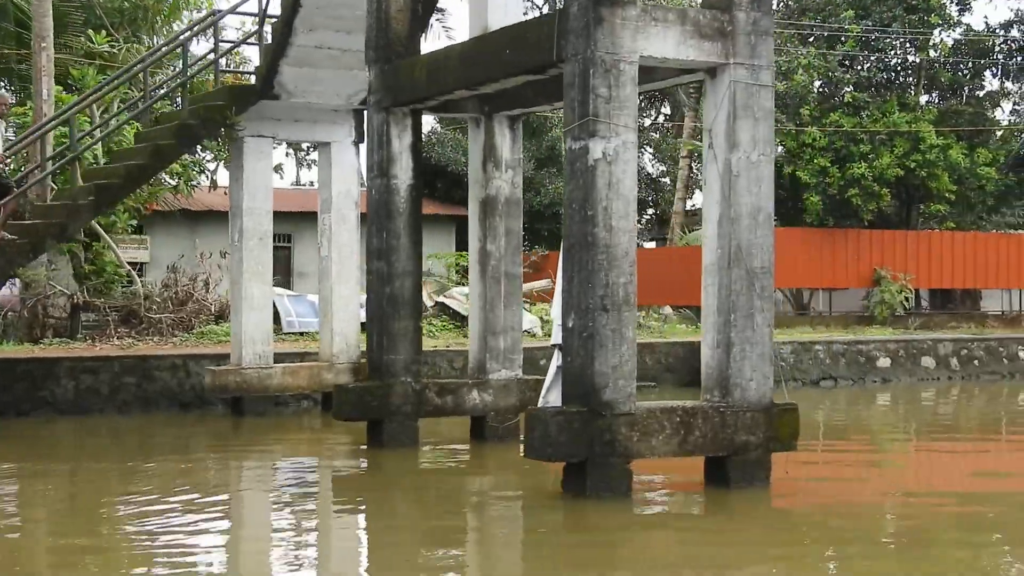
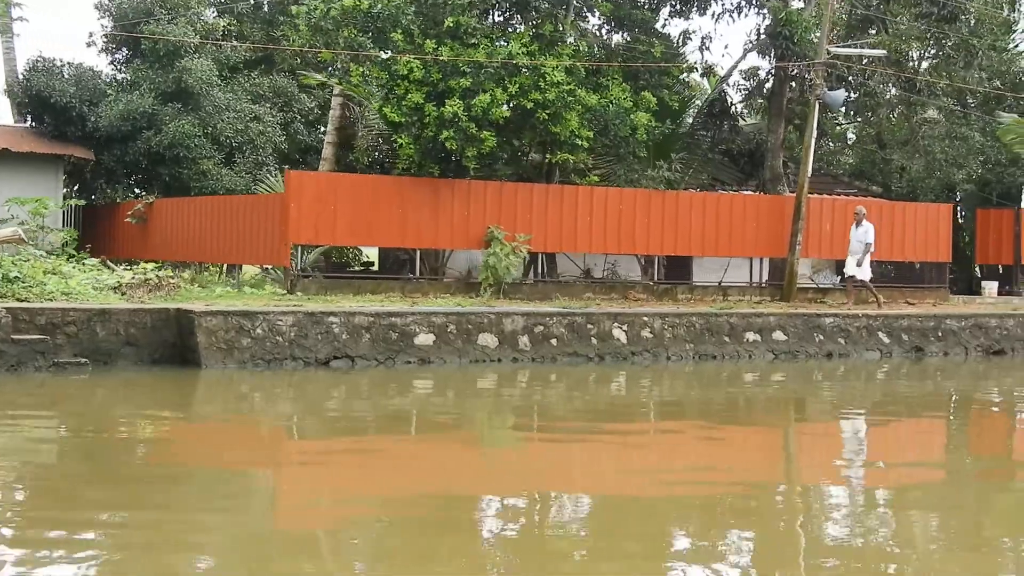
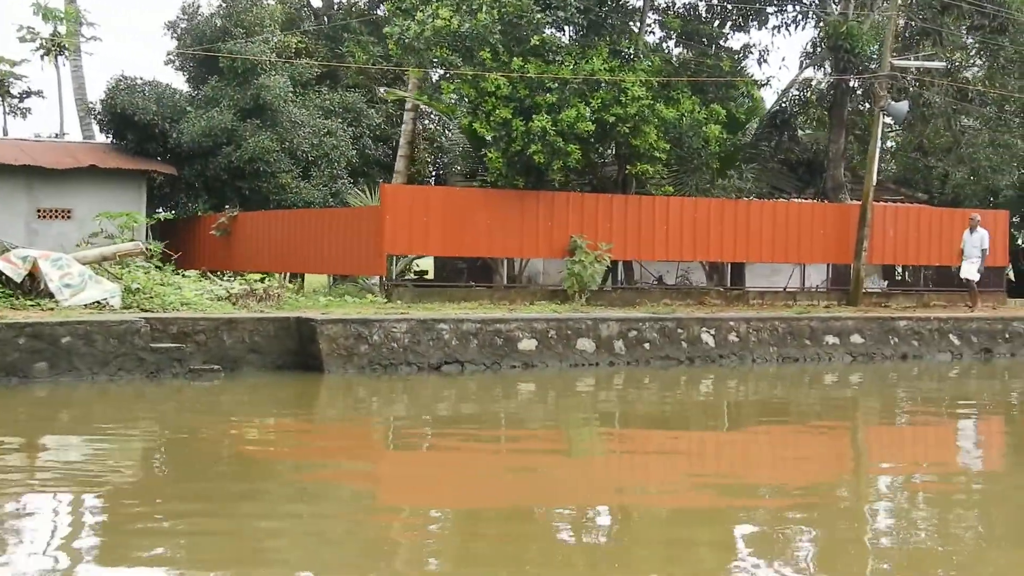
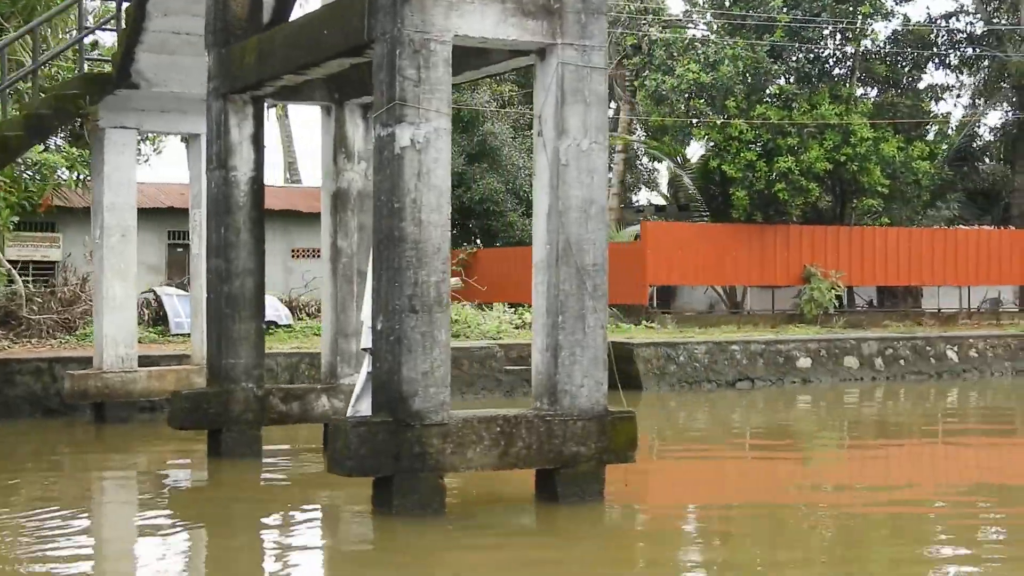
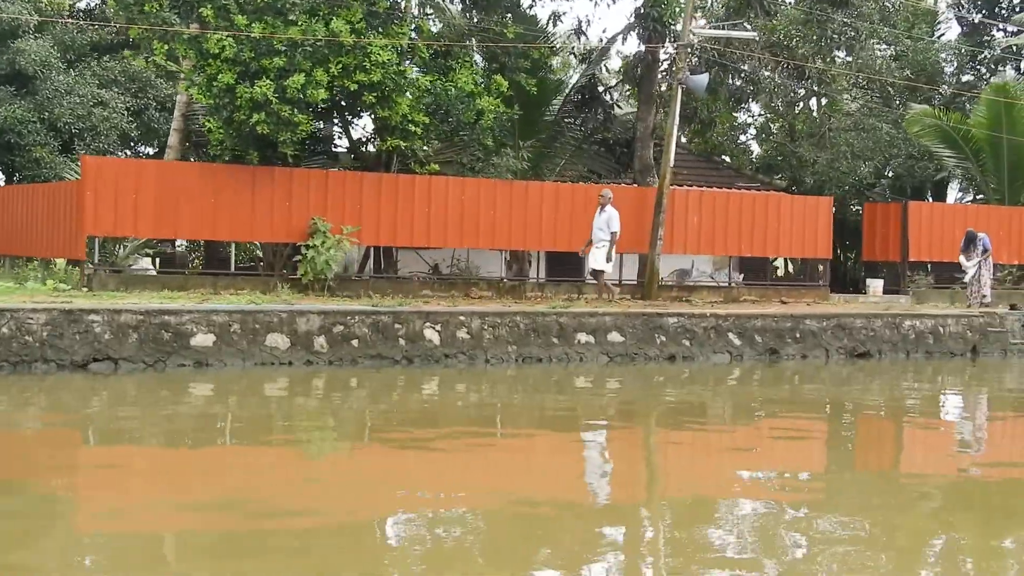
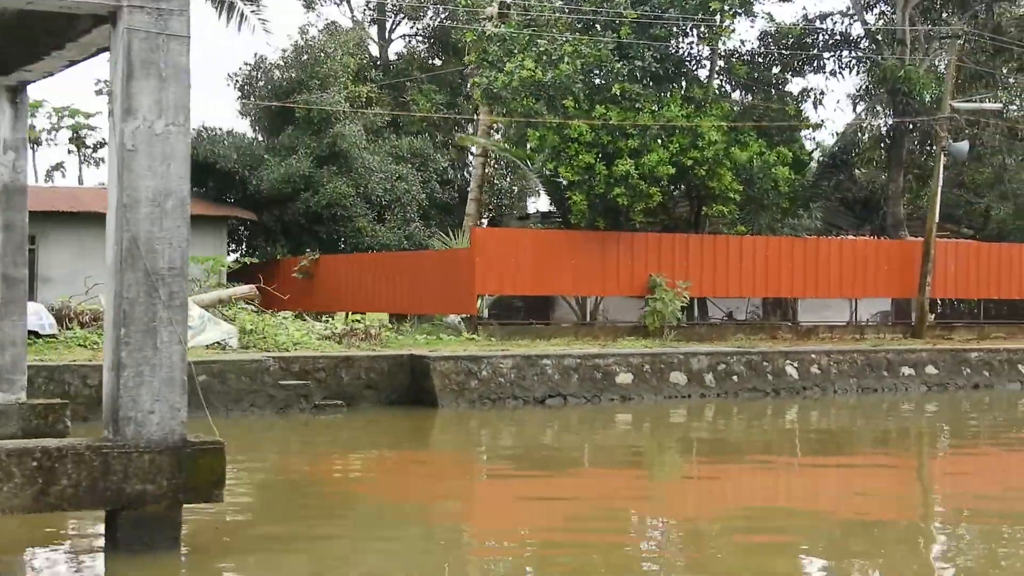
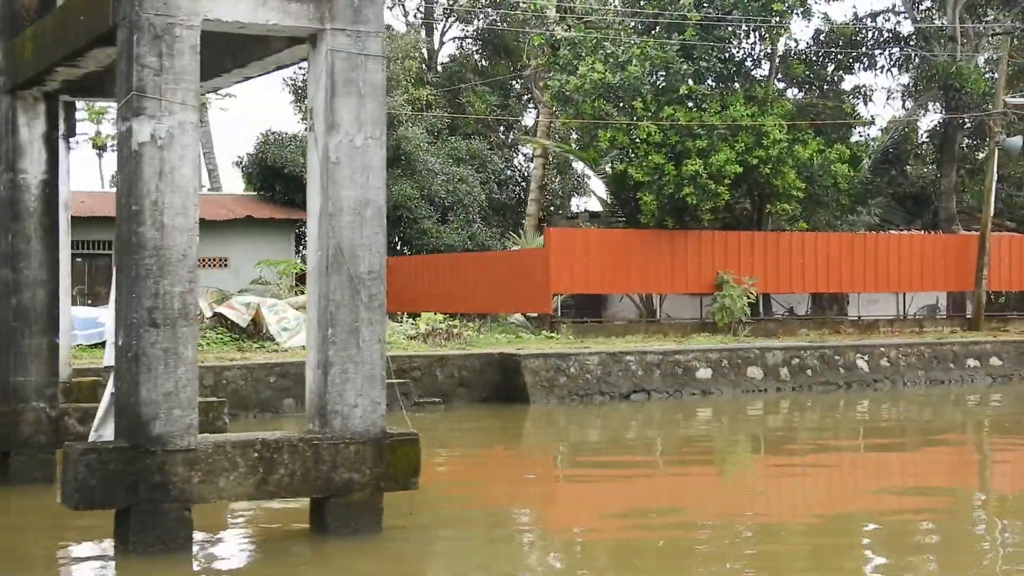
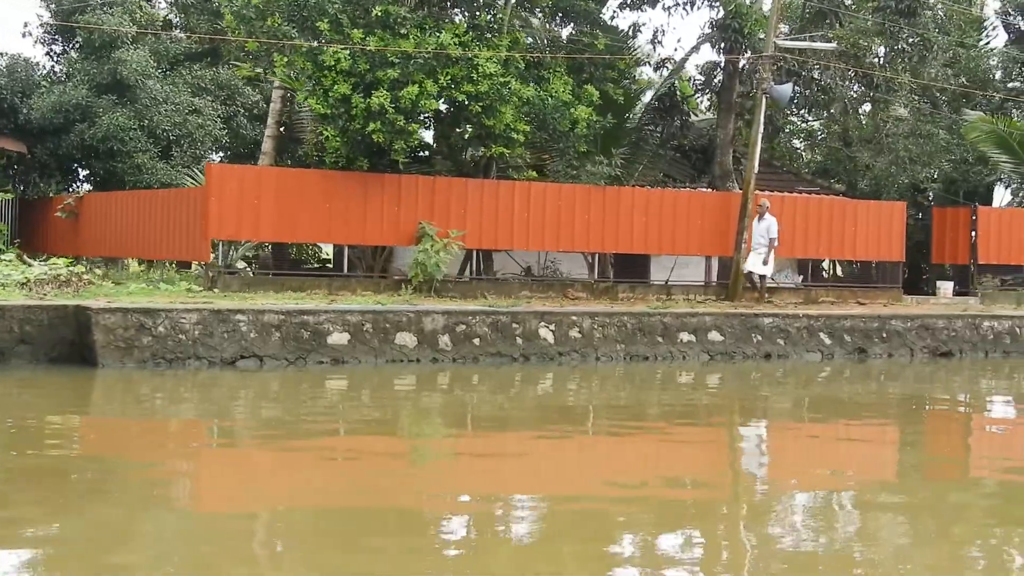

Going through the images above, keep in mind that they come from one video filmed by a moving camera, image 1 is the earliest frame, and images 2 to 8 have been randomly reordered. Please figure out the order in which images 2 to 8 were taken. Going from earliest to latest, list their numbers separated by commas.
4, 7, 6, 3, 2, 8, 5
